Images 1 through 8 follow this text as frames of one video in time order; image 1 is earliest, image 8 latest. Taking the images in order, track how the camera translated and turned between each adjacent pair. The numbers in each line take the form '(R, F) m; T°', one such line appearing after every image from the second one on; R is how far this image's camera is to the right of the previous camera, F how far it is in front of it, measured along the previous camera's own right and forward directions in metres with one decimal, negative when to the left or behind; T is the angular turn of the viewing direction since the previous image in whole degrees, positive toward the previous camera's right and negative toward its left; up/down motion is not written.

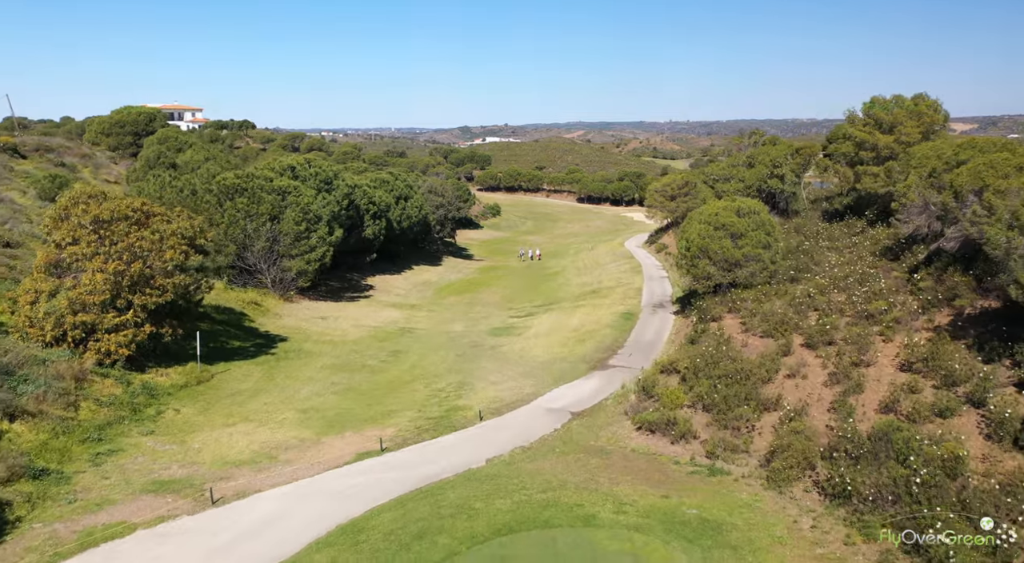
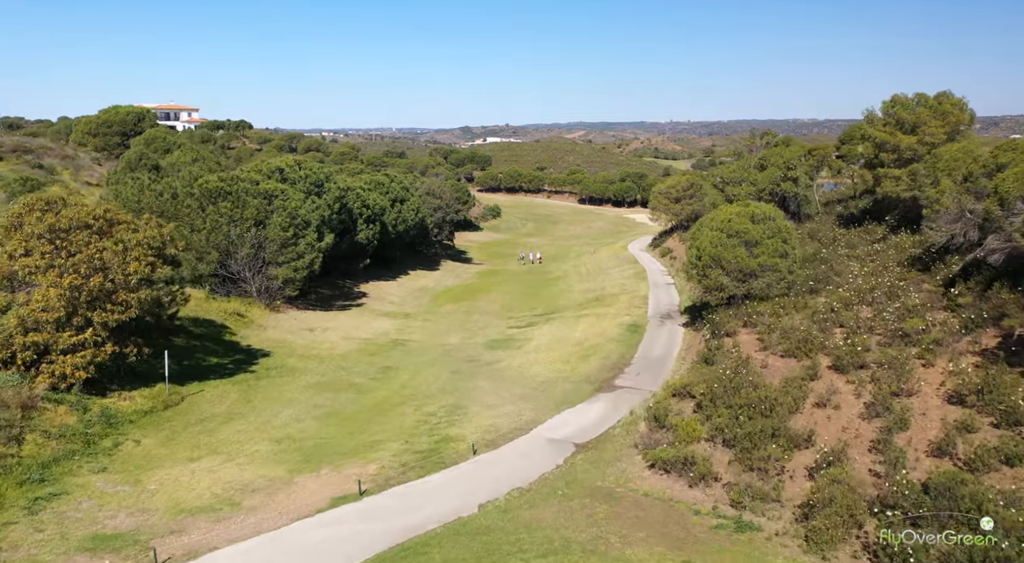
(+0.1, +2.1) m; 0°
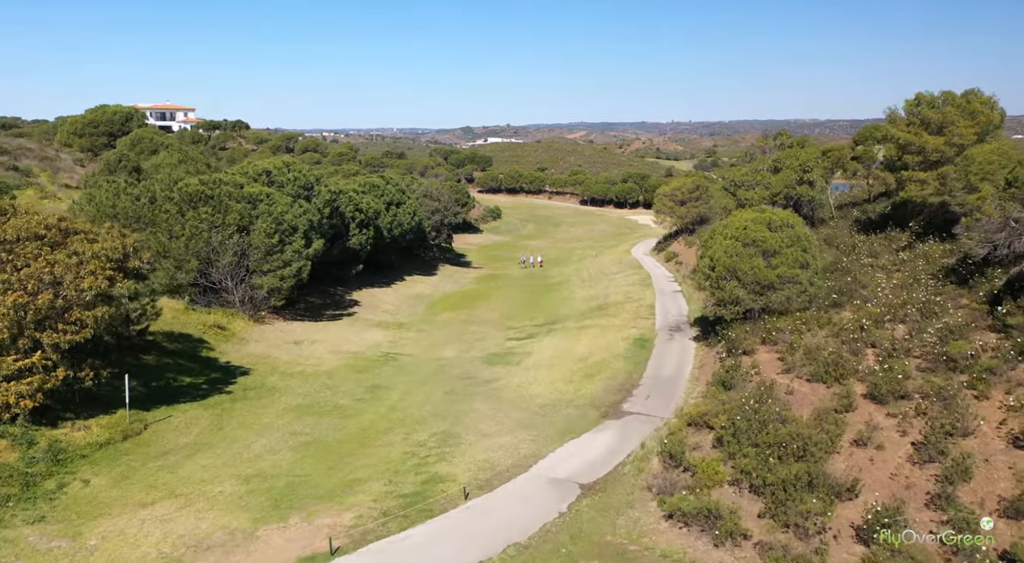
(+0.1, +2.2) m; 0°
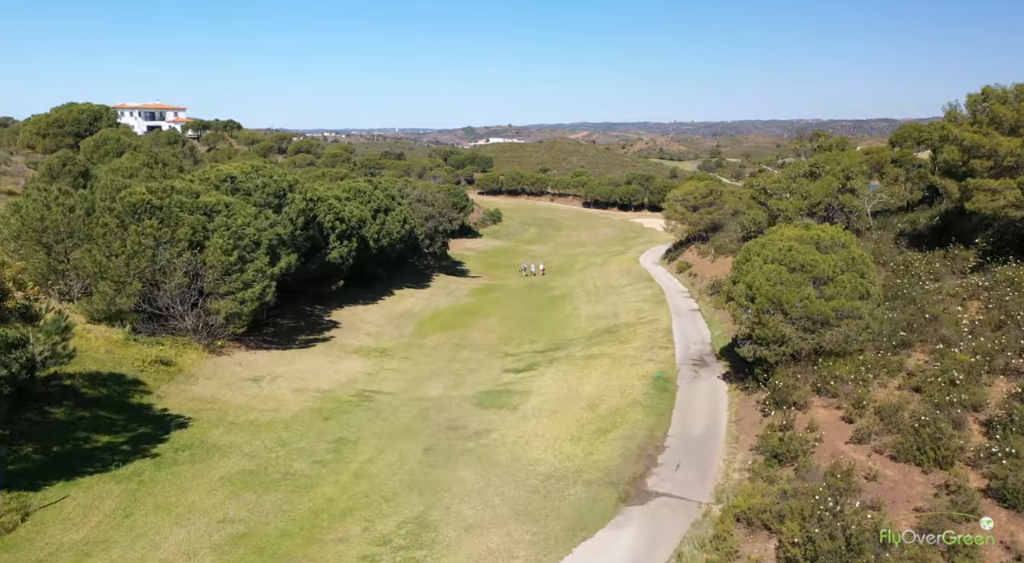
(+0.2, +4.9) m; 0°
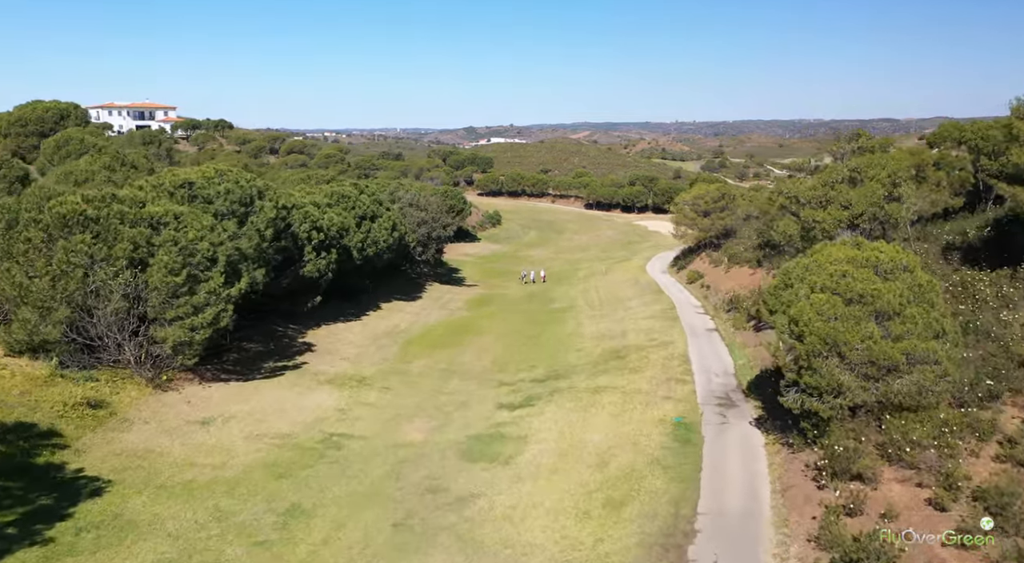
(+0.2, +4.3) m; 0°
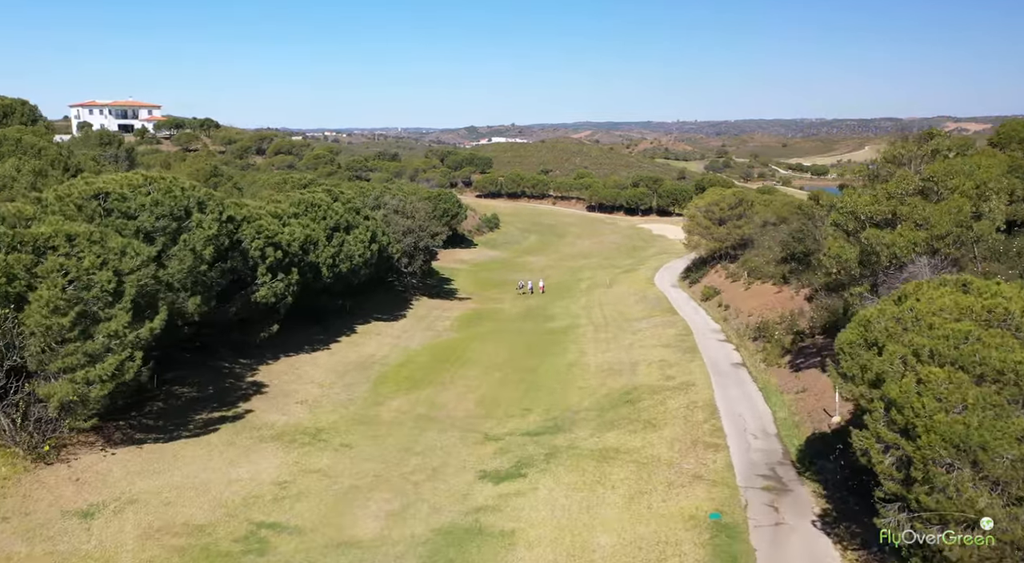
(+0.4, +5.8) m; 0°
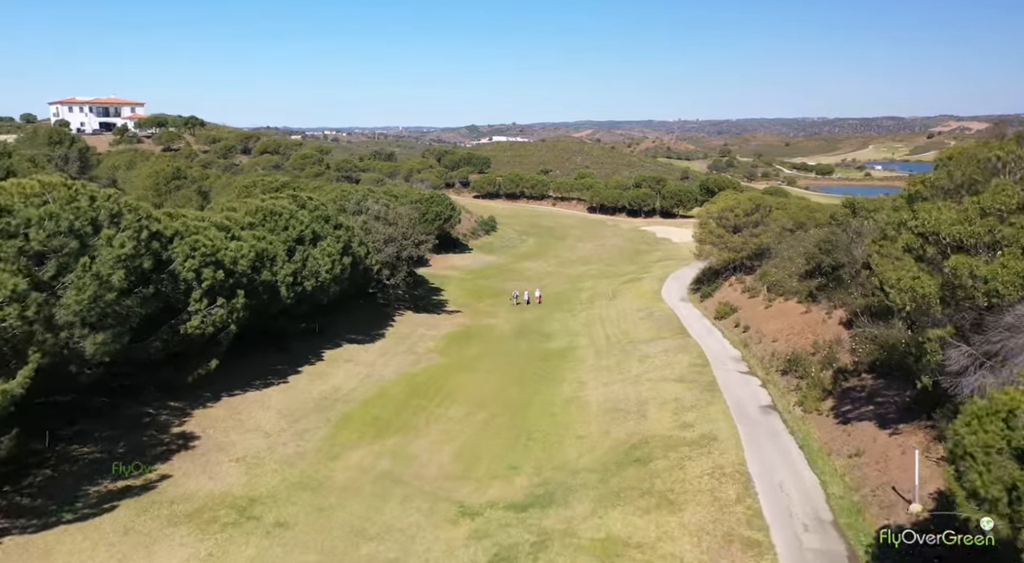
(+0.5, +5.4) m; 0°
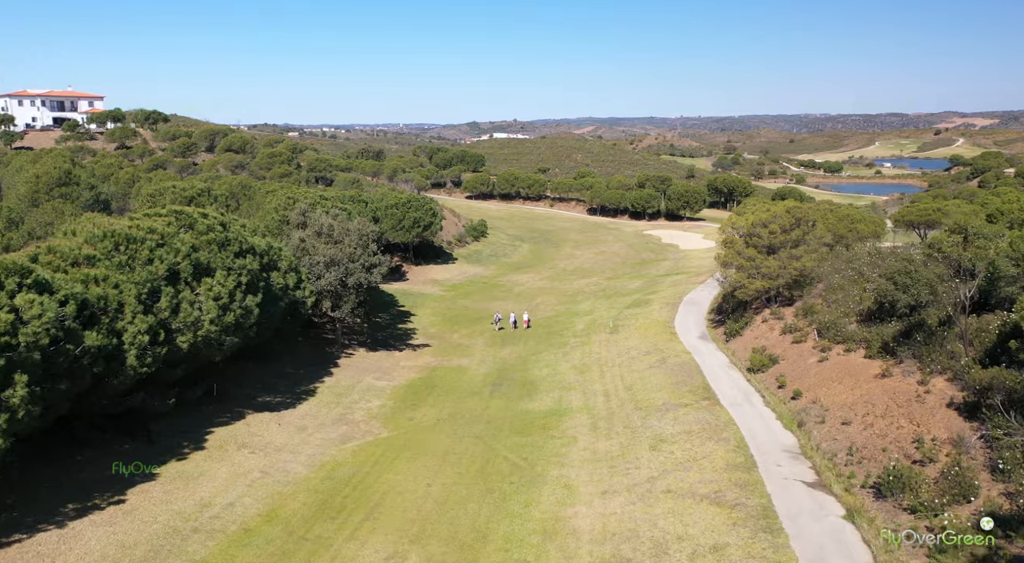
(+1.3, +10.9) m; 0°
